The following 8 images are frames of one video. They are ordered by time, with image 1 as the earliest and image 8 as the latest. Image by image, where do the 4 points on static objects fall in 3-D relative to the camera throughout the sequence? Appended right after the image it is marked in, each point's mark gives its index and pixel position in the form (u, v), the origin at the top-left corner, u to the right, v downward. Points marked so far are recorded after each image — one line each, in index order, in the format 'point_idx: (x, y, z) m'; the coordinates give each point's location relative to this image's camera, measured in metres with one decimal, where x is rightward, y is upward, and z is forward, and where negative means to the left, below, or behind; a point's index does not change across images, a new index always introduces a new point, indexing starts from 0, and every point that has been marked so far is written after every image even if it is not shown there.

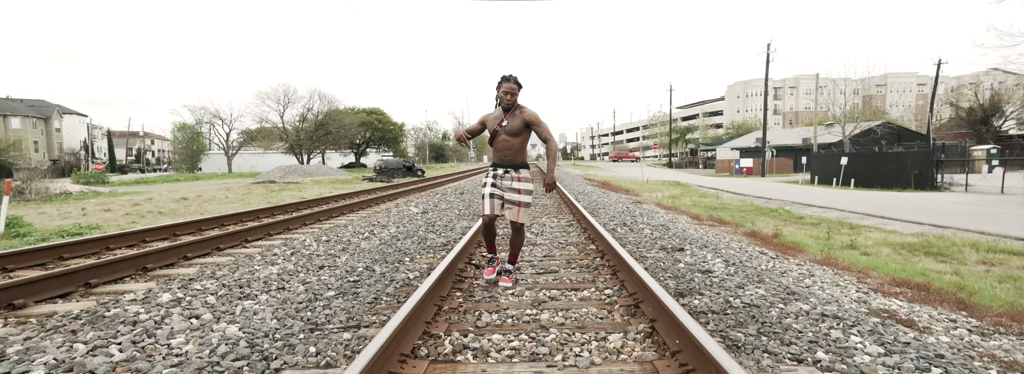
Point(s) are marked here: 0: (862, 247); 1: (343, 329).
0: (+7.6, -1.3, +10.0) m
1: (-1.1, -0.9, +2.9) m
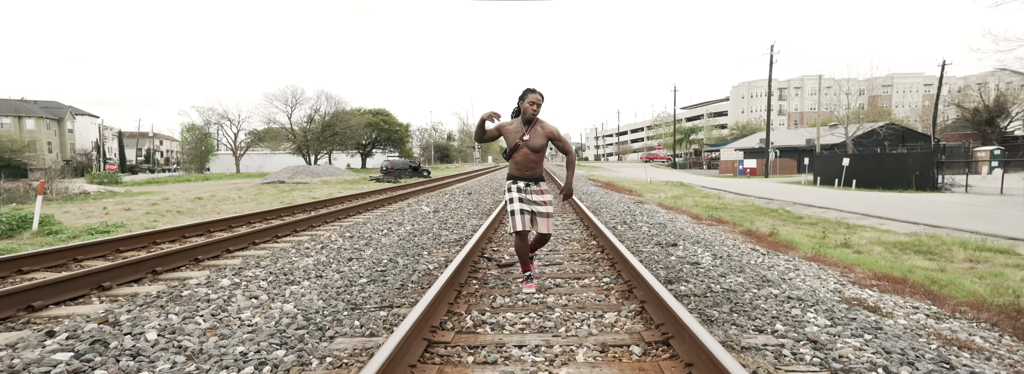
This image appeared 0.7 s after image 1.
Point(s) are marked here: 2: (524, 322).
0: (+7.7, -1.3, +10.5) m
1: (-1.0, -0.9, +3.4) m
2: (+0.1, -0.9, +3.2) m
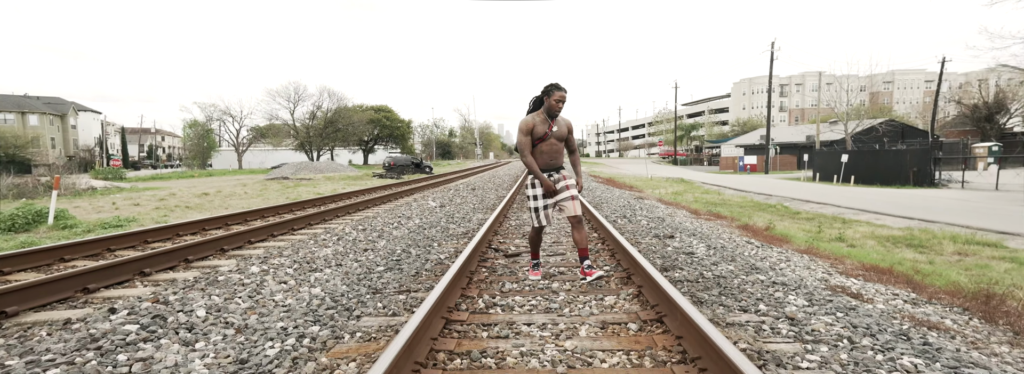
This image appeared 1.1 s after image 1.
0: (+7.8, -1.2, +10.8) m
1: (-0.9, -0.8, +3.7) m
2: (+0.1, -0.9, +3.5) m
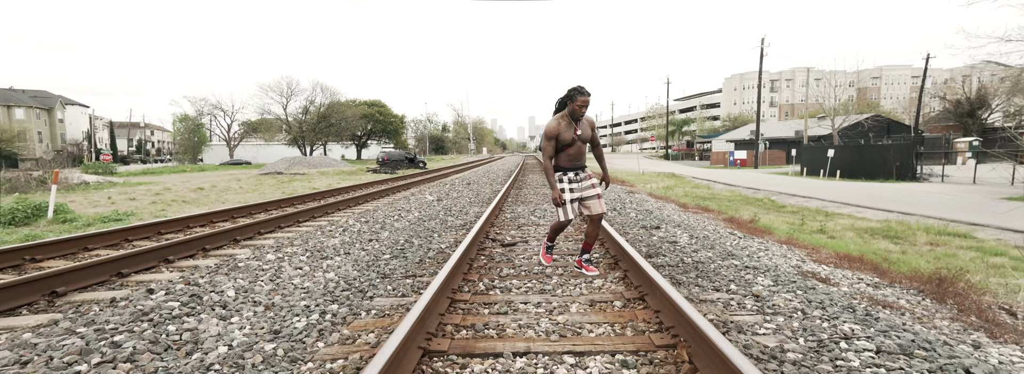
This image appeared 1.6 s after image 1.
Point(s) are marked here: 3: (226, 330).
0: (+7.7, -1.1, +11.2) m
1: (-0.9, -0.8, +4.1) m
2: (+0.1, -0.8, +3.9) m
3: (-1.7, -0.8, +2.7) m
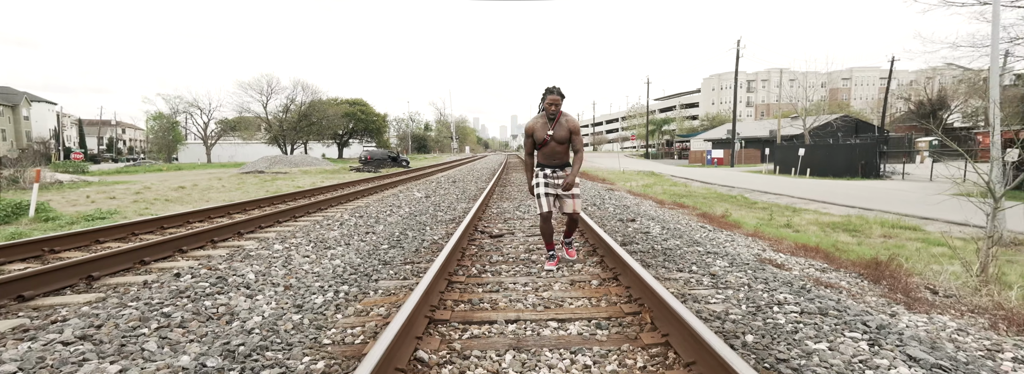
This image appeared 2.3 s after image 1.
0: (+7.3, -1.0, +12.0) m
1: (-1.0, -0.7, +4.5) m
2: (0.0, -0.8, +4.3) m
3: (-1.7, -0.8, +3.1) m
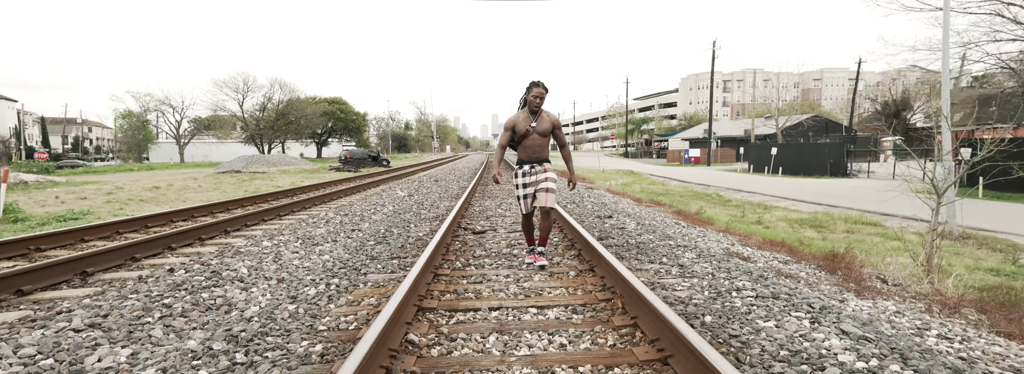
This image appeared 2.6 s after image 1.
0: (+6.8, -0.9, +12.5) m
1: (-1.2, -0.7, +4.7) m
2: (-0.1, -0.8, +4.6) m
3: (-1.8, -0.8, +3.3) m
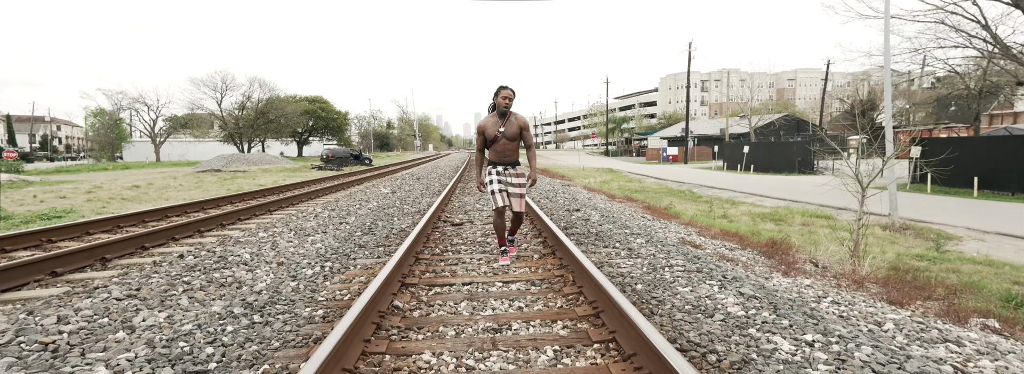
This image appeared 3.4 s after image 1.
0: (+6.2, -0.8, +13.3) m
1: (-1.5, -0.7, +5.3) m
2: (-0.4, -0.7, +5.2) m
3: (-2.1, -0.7, +3.8) m
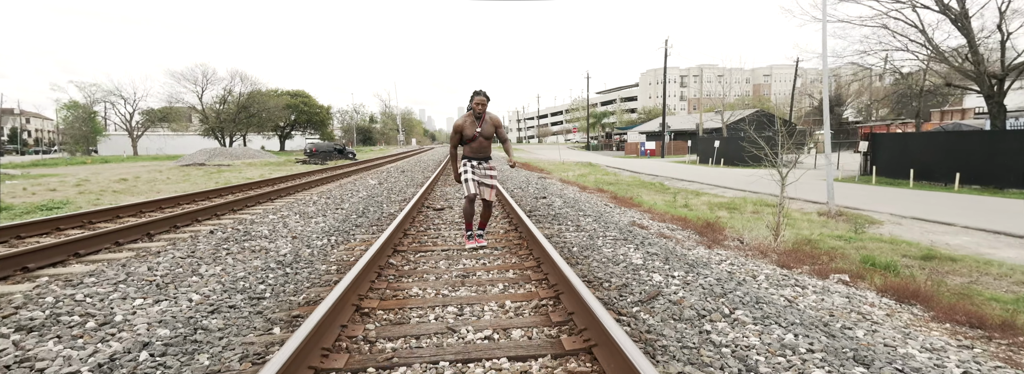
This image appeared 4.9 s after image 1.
0: (+5.5, -0.6, +14.6) m
1: (-1.9, -0.5, +6.3) m
2: (-0.8, -0.6, +6.2) m
3: (-2.4, -0.6, +4.8) m
